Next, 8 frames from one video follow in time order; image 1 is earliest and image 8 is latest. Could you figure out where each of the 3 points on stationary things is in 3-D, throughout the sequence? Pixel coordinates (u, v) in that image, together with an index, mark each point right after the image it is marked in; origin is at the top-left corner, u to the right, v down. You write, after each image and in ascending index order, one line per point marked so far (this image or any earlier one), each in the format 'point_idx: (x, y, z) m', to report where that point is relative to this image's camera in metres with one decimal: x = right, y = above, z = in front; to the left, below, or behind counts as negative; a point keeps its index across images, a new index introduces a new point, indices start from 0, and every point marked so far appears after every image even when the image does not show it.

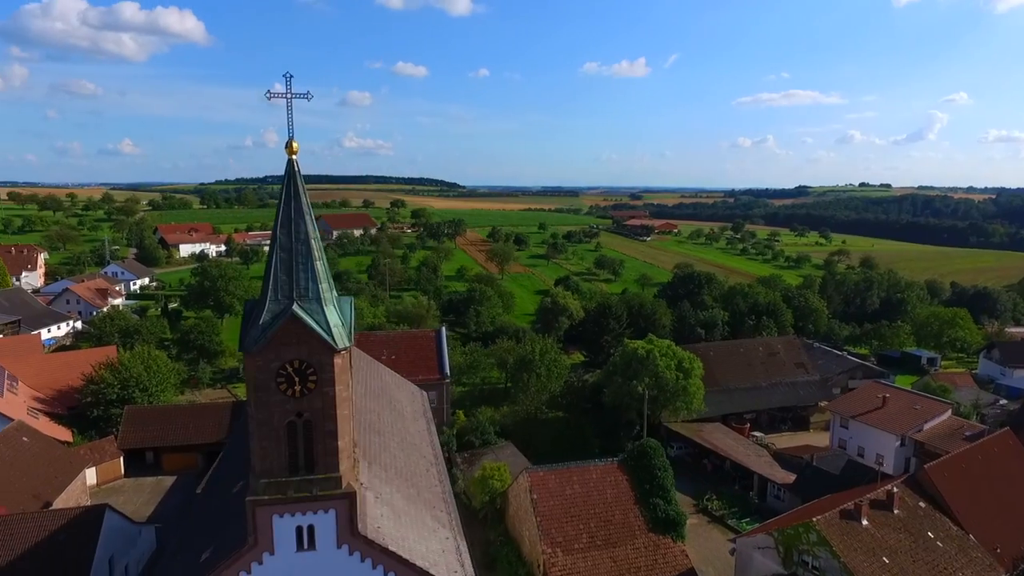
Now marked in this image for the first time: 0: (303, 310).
0: (-4.1, -0.4, +12.3) m
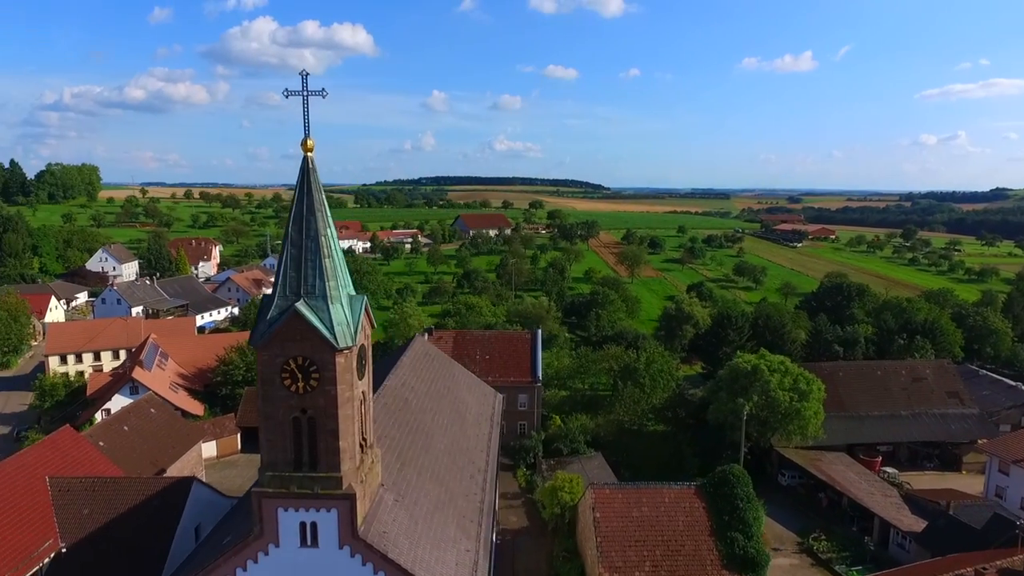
0: (-4.0, -0.3, +12.3) m
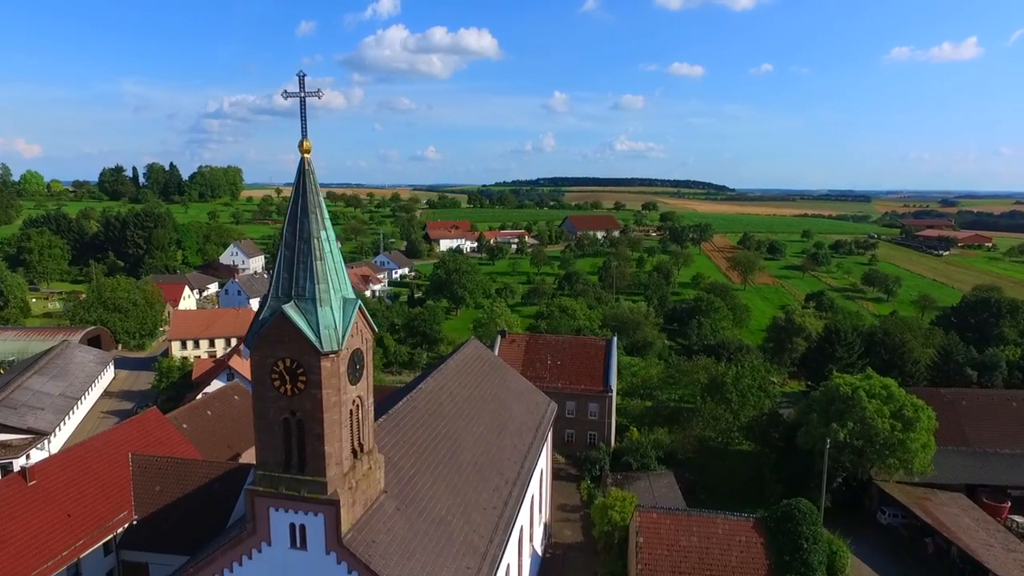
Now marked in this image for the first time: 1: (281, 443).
0: (-4.2, -0.4, +12.3) m
1: (-4.6, -3.1, +12.8) m
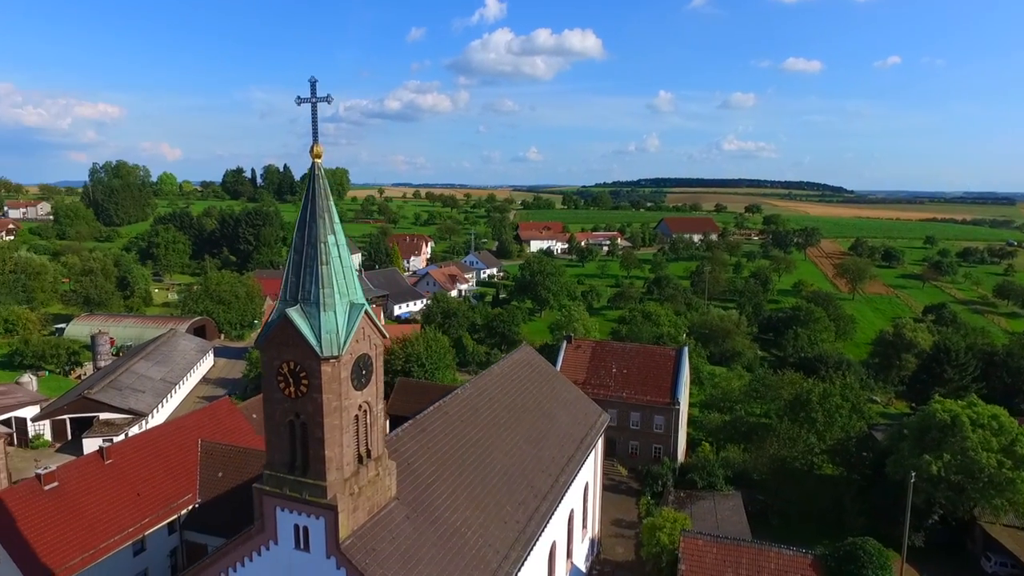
0: (-4.1, -0.5, +12.4) m
1: (-4.6, -3.2, +12.9) m
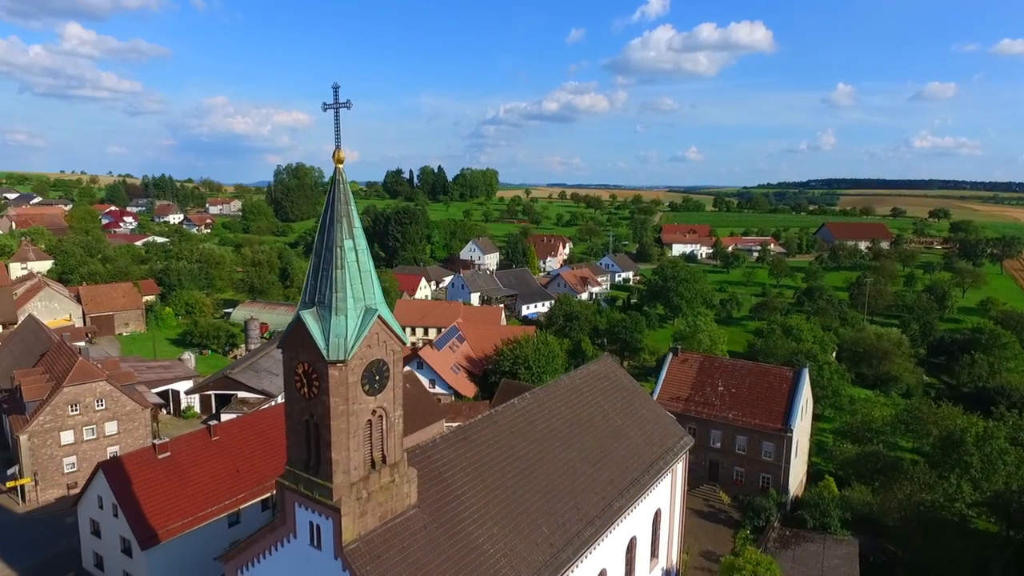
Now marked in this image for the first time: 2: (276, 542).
0: (-4.0, -0.5, +12.6) m
1: (-4.4, -3.2, +13.3) m
2: (-5.3, -5.7, +14.1) m
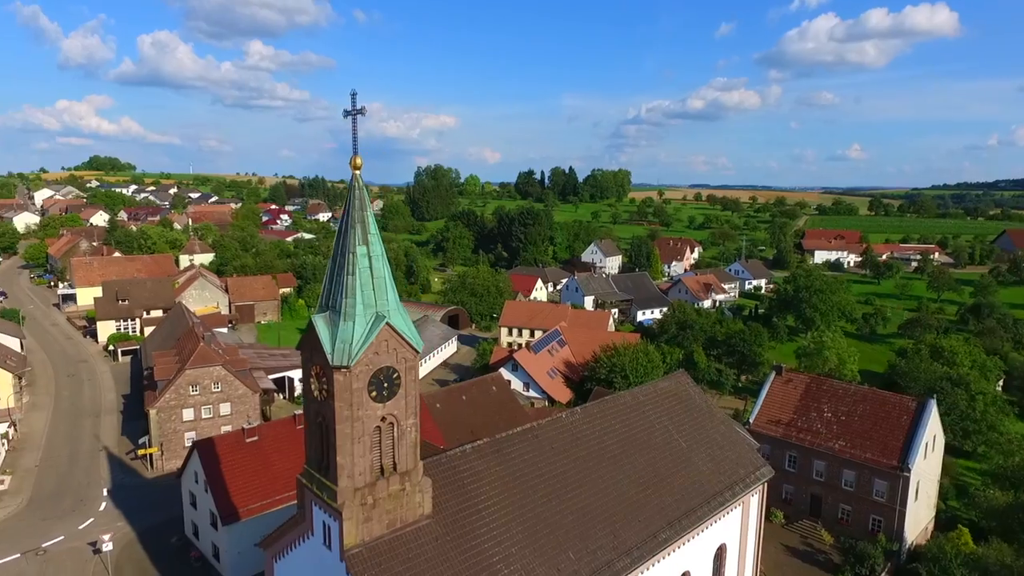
0: (-3.8, -0.6, +12.8) m
1: (-4.1, -3.3, +13.5) m
2: (-5.0, -5.7, +14.6) m
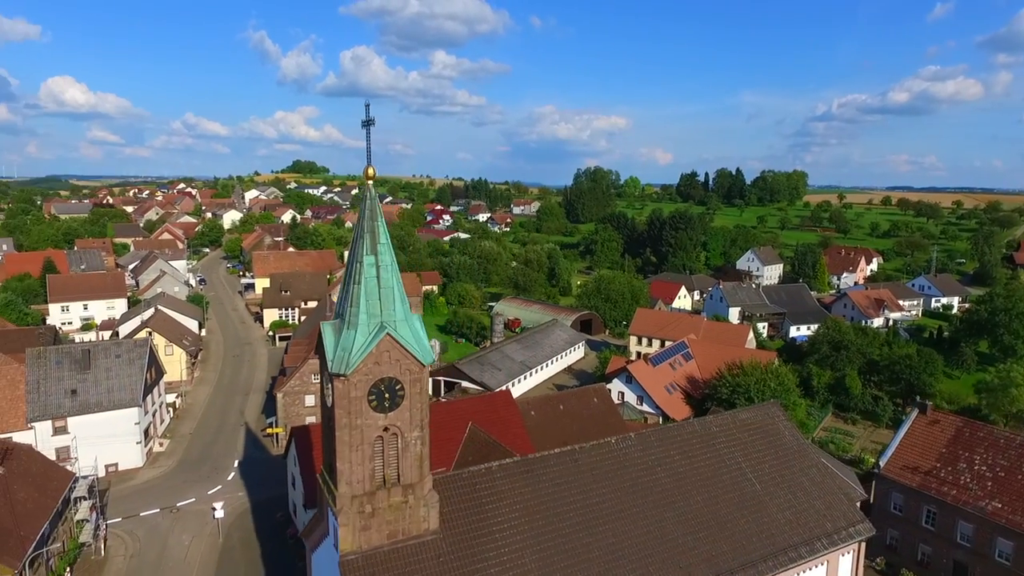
0: (-3.7, -0.8, +13.0) m
1: (-4.0, -3.4, +13.8) m
2: (-4.6, -5.8, +15.1) m
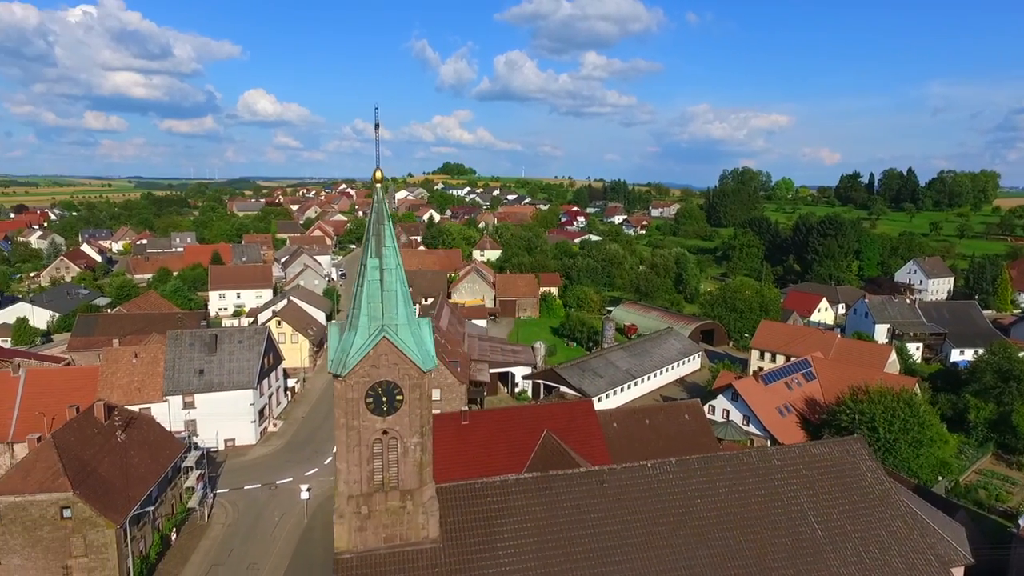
0: (-3.6, -0.8, +13.2) m
1: (-3.8, -3.5, +14.1) m
2: (-4.3, -5.8, +15.4) m
